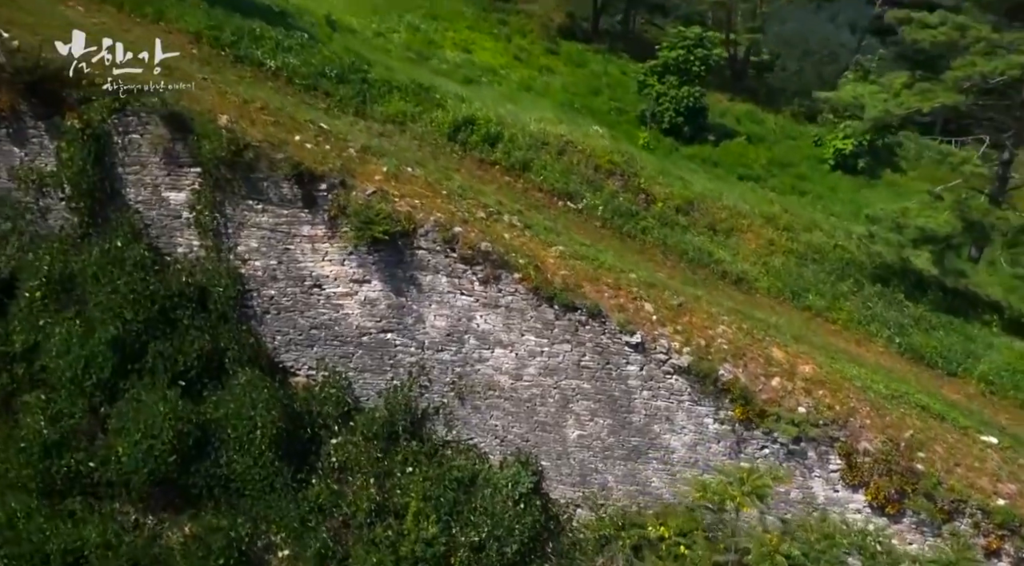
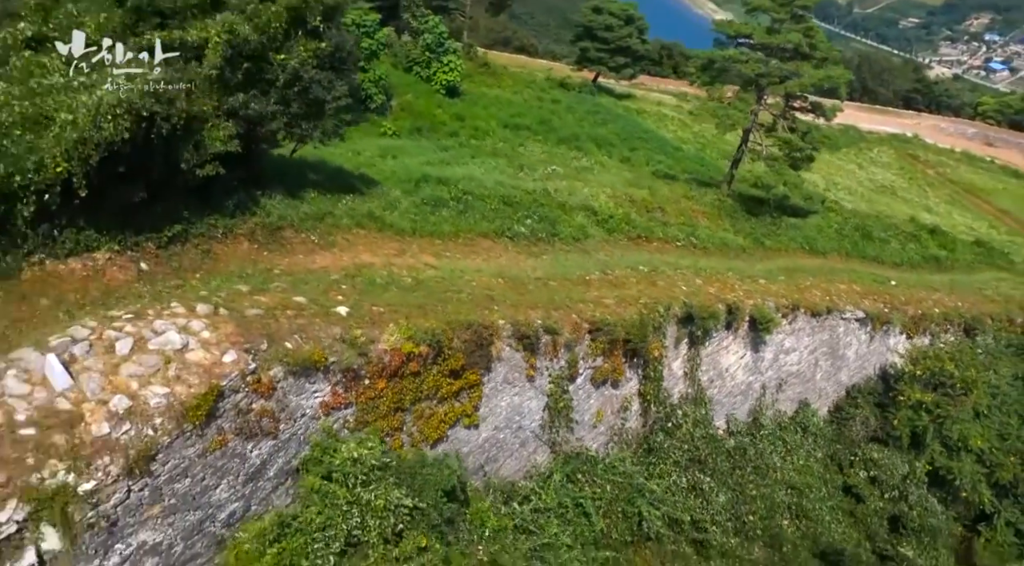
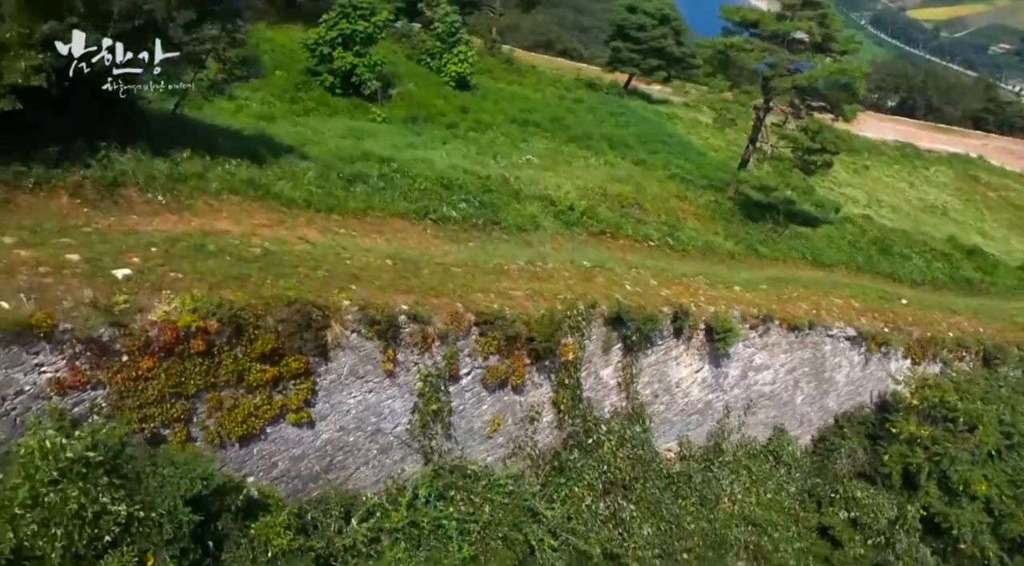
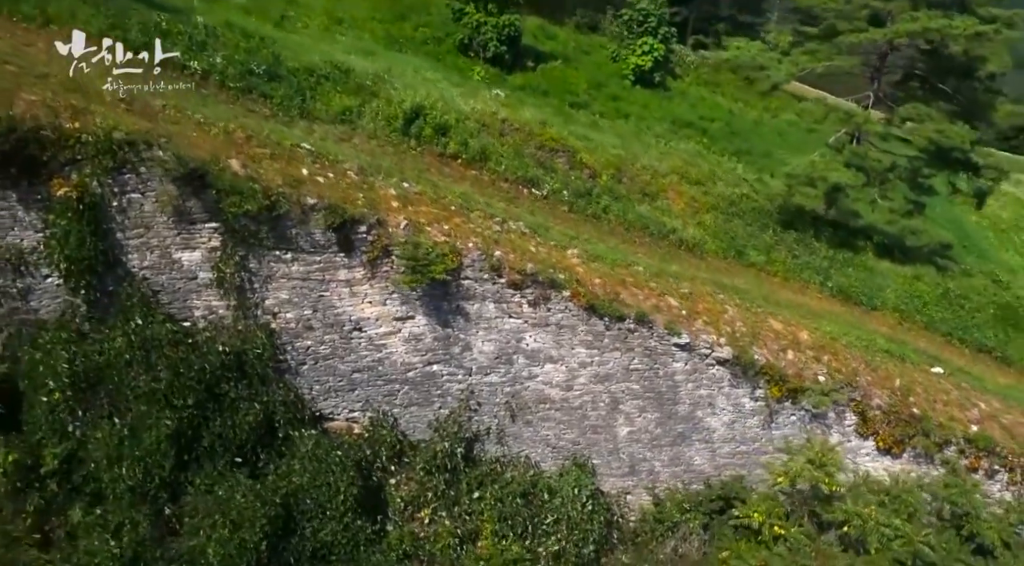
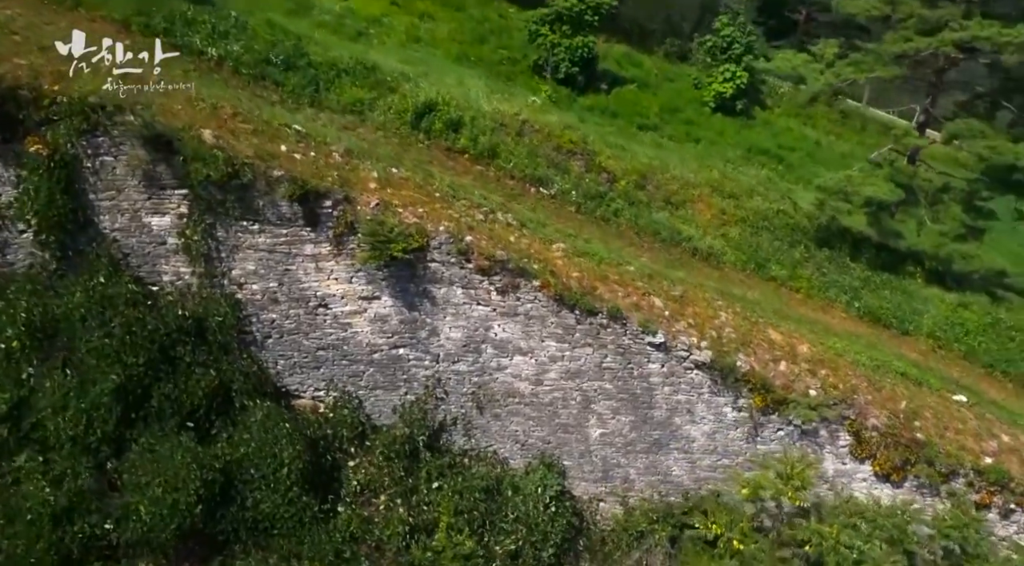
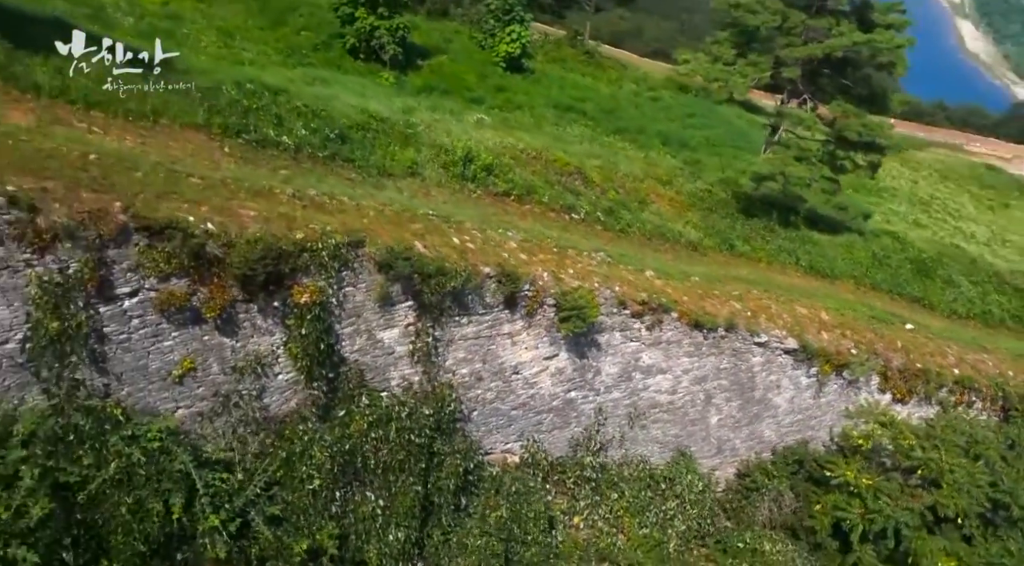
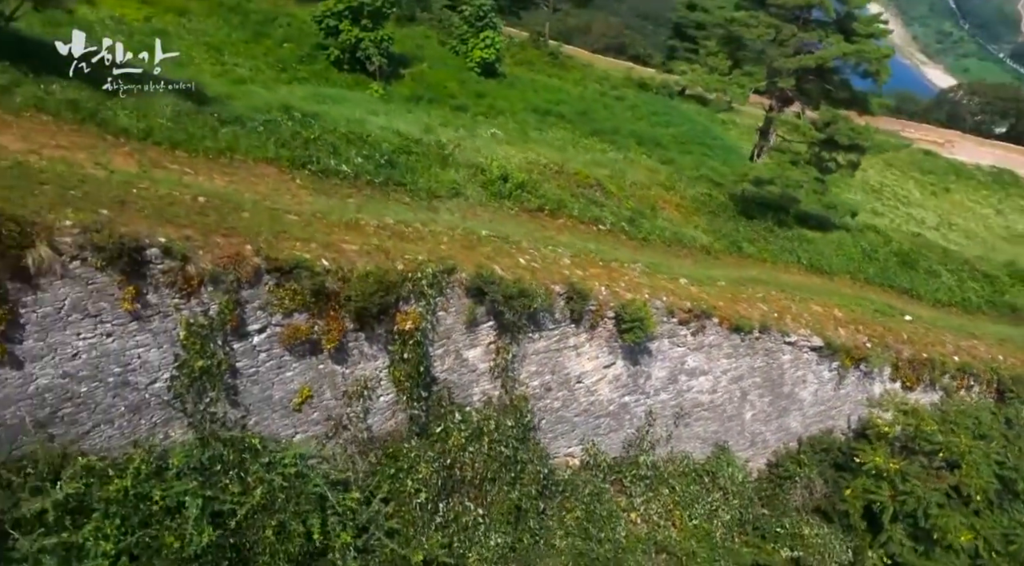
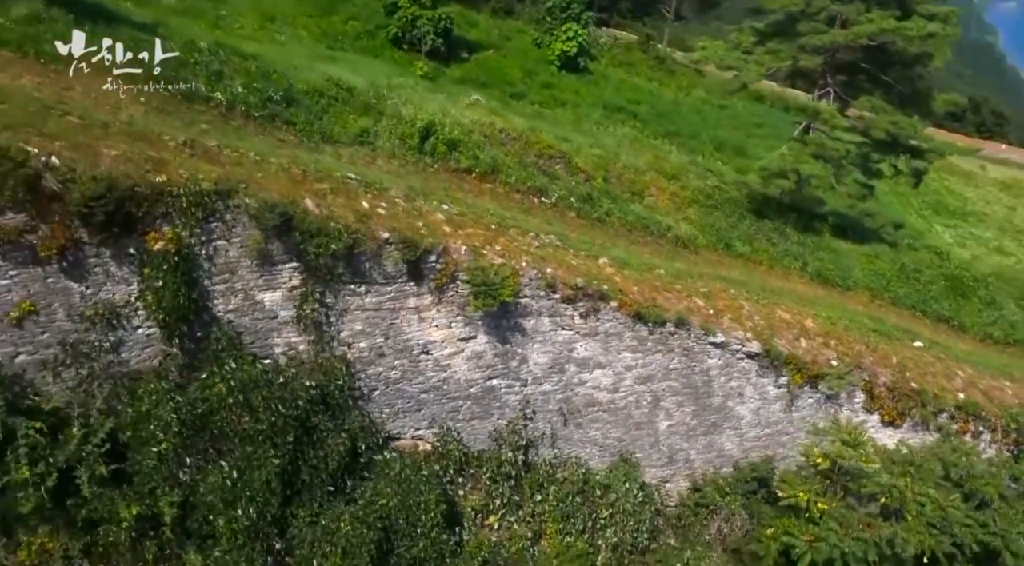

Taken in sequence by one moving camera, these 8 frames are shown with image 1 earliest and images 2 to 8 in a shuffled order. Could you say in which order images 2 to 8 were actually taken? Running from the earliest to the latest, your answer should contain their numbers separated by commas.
5, 4, 8, 6, 7, 3, 2
